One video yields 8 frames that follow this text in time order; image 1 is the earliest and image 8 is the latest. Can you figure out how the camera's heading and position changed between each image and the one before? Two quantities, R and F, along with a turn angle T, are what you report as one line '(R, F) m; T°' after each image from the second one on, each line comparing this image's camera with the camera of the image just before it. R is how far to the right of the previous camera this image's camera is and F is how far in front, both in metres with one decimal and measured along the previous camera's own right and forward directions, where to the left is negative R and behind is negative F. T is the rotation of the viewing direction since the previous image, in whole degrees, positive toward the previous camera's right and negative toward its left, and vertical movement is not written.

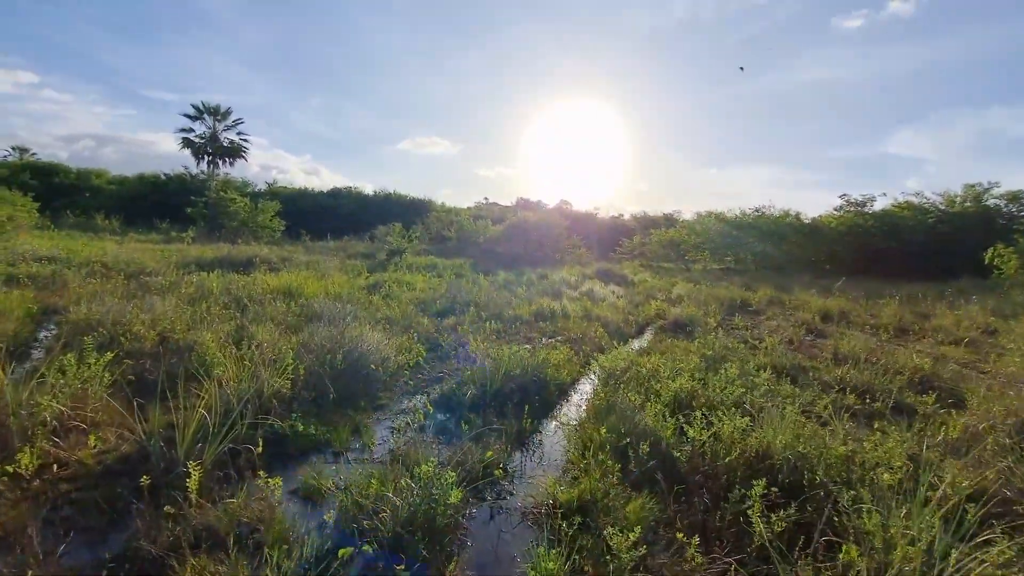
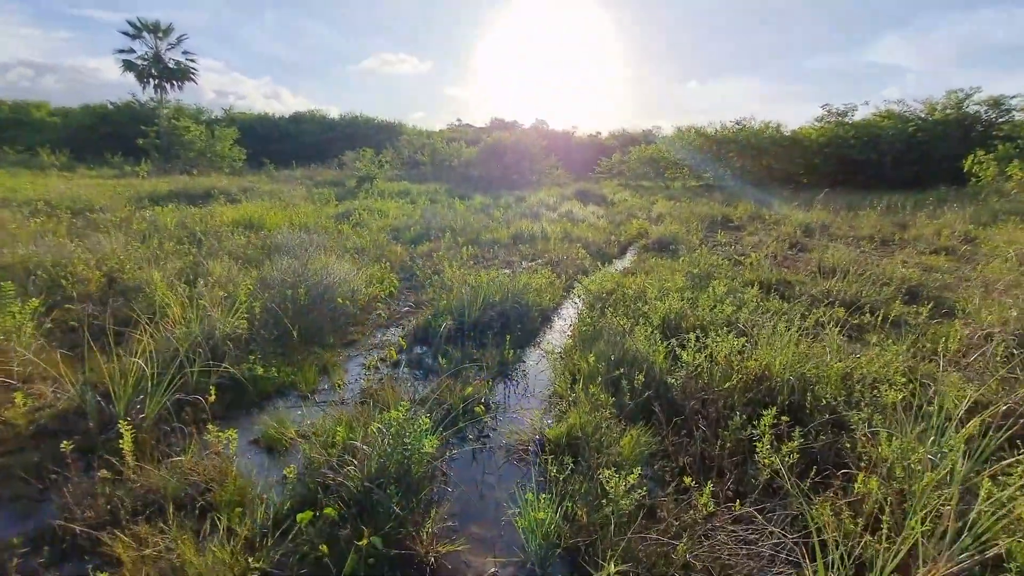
(0.0, +0.4) m; +2°
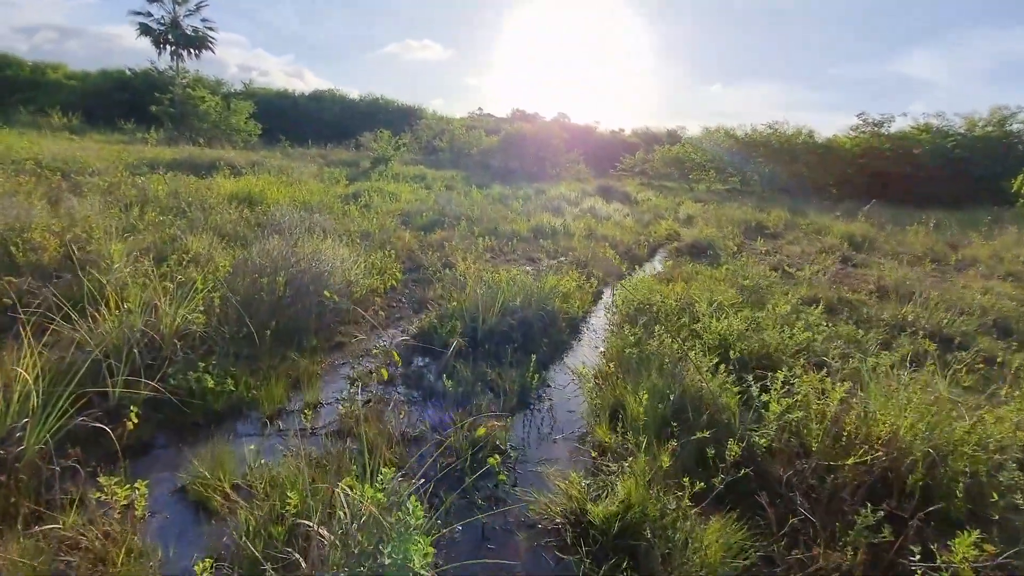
(-0.1, +0.8) m; -1°
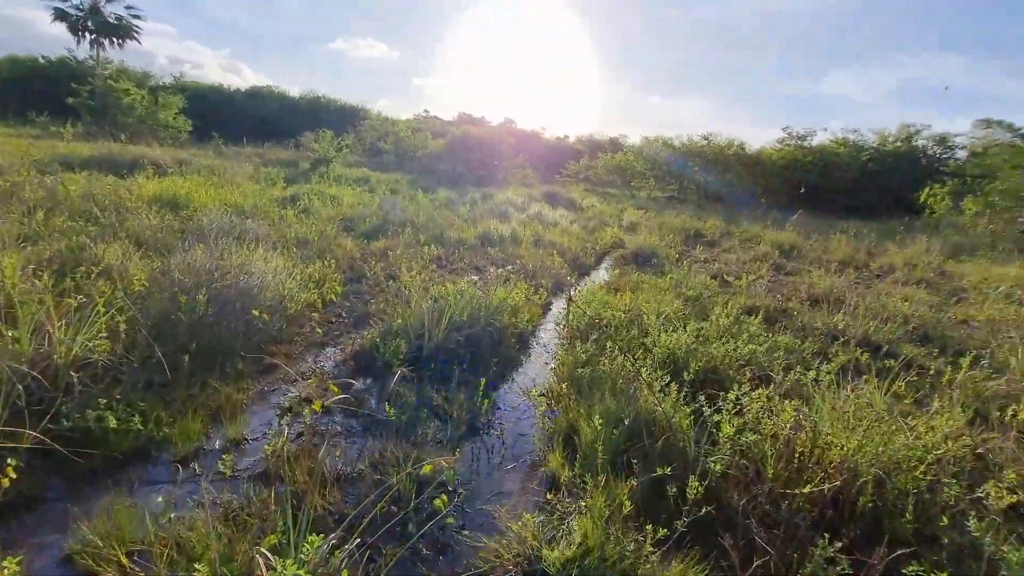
(0.0, +0.2) m; +6°
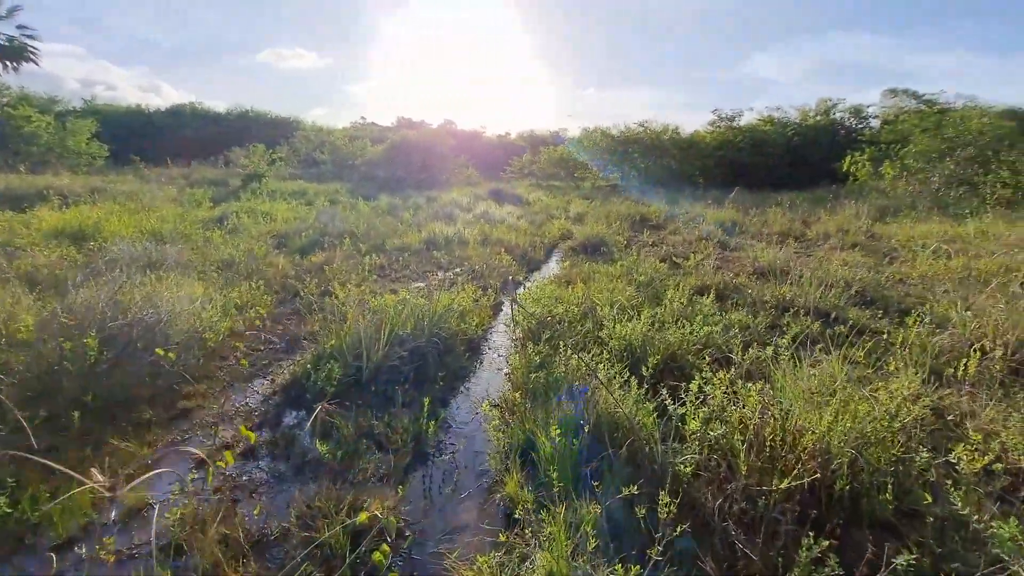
(+0.1, +0.3) m; +5°
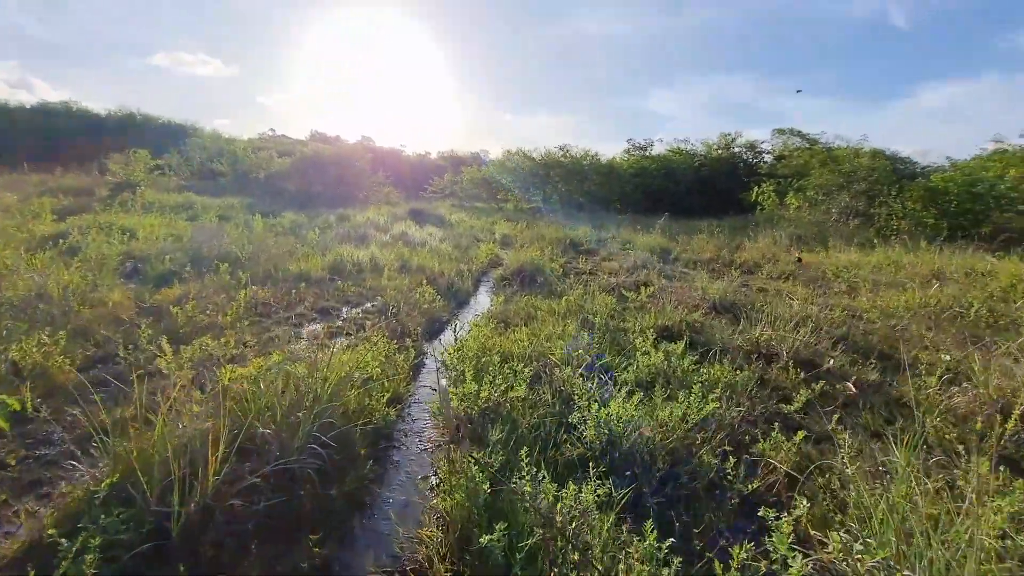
(0.0, +1.2) m; +9°
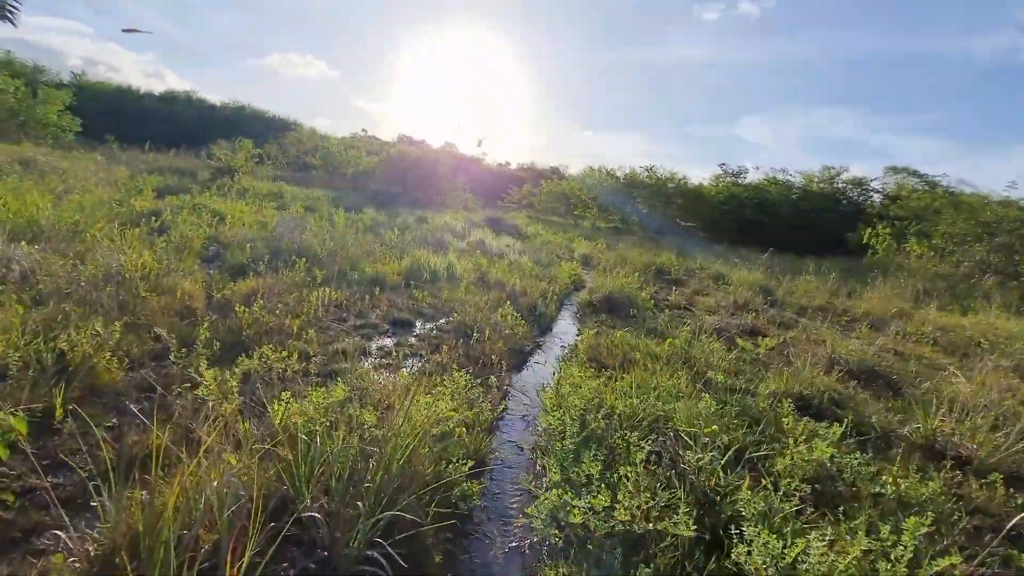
(-0.4, +0.7) m; -7°
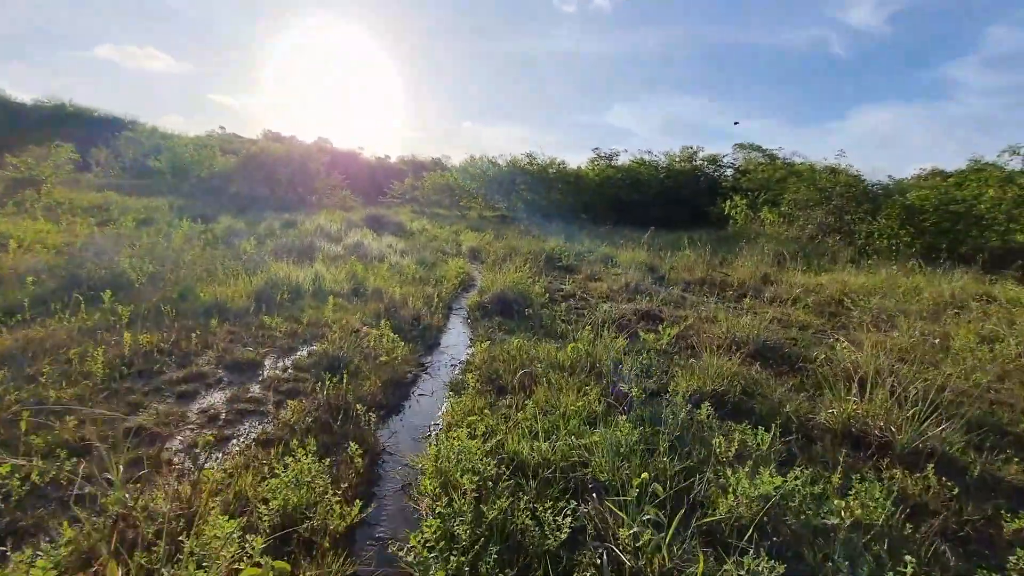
(+0.2, +0.8) m; +12°
